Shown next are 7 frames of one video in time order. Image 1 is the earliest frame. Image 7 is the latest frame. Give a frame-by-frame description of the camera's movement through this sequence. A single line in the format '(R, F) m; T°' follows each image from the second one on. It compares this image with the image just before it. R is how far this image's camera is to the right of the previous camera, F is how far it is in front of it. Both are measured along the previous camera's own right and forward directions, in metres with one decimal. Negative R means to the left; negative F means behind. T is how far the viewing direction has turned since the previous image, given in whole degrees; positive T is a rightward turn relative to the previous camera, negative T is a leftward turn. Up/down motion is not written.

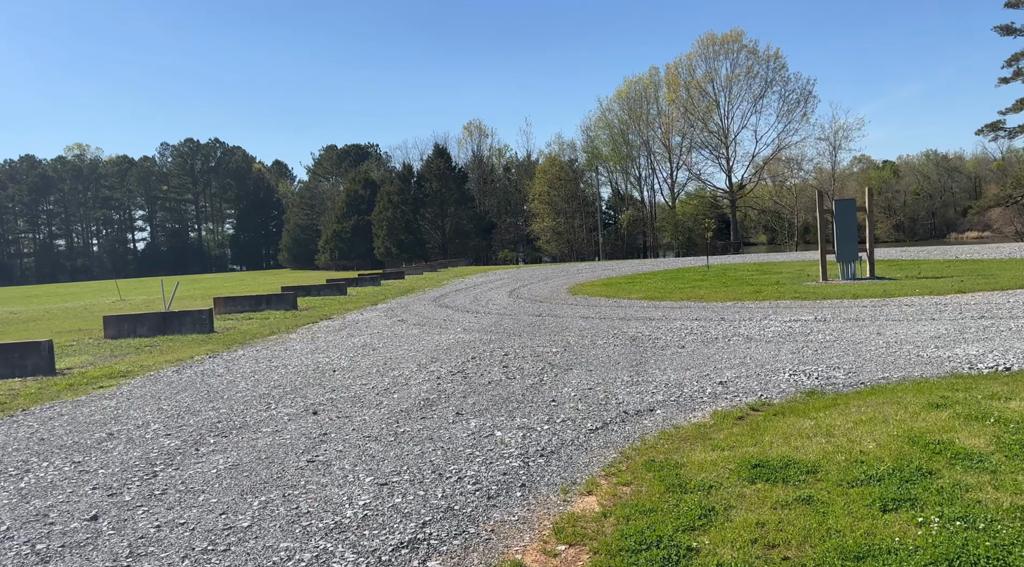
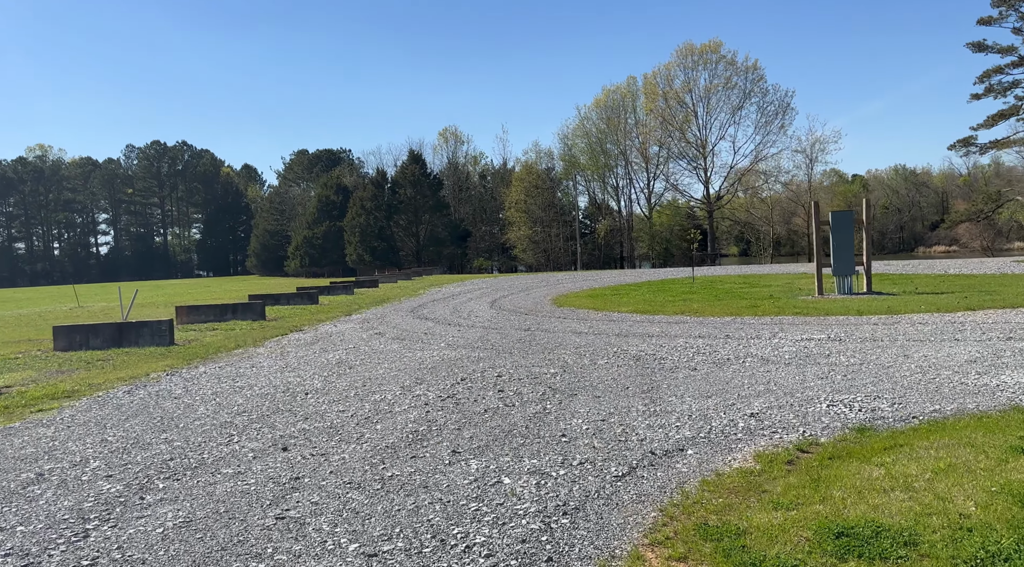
(-0.3, +1.2) m; +2°
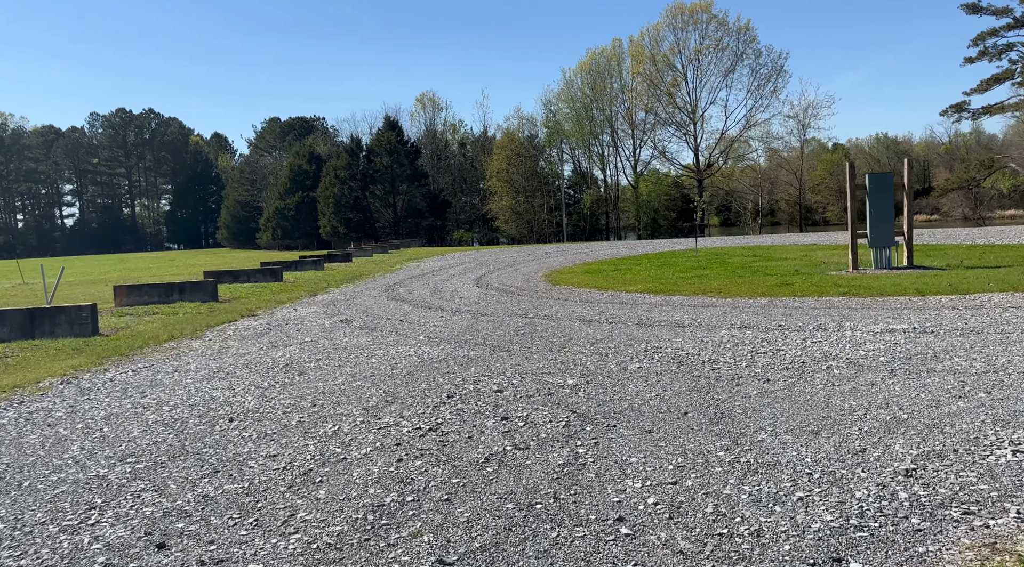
(-0.2, +2.9) m; +1°
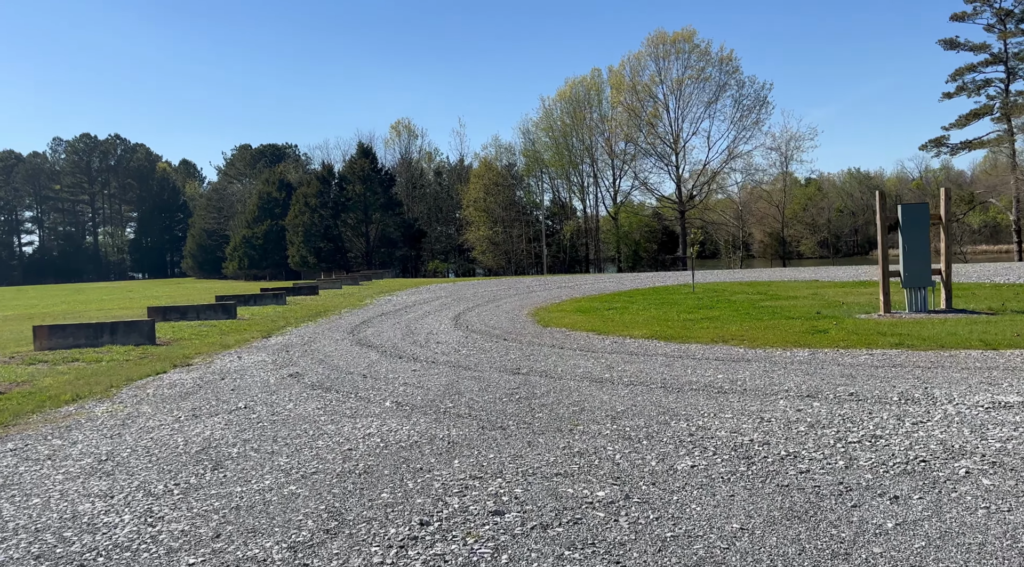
(-0.2, +2.5) m; +2°
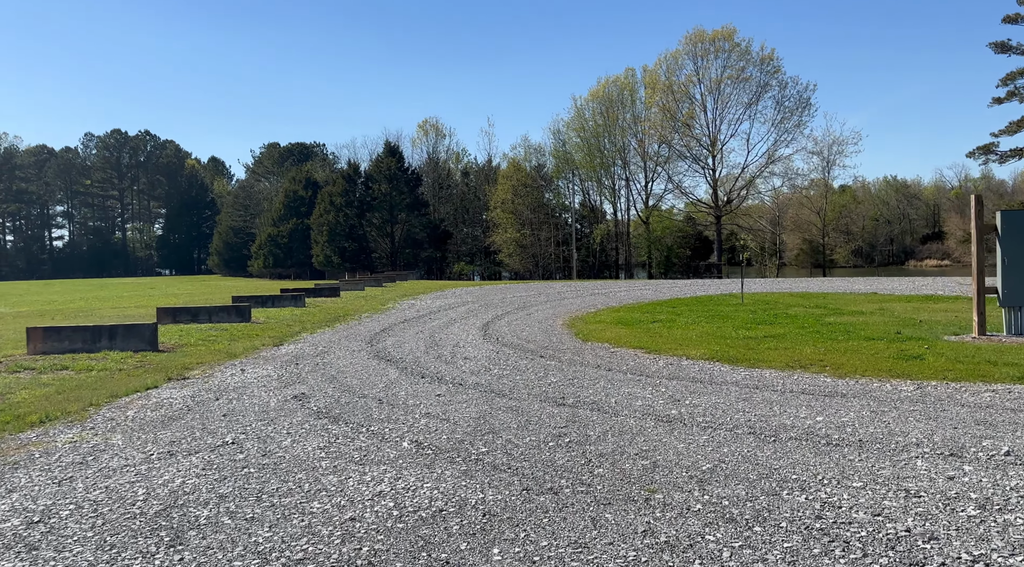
(-0.2, +1.8) m; -2°
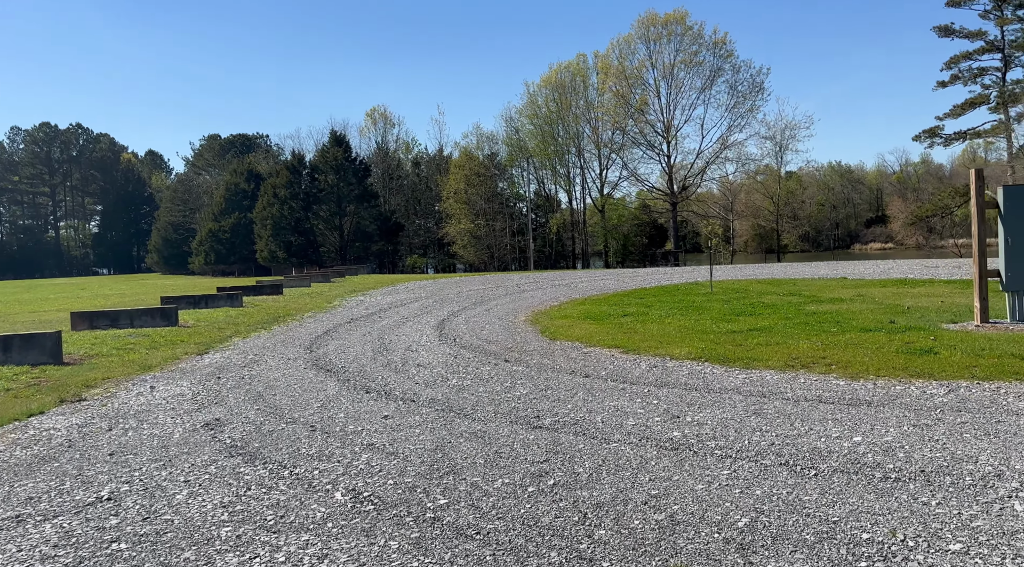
(-0.1, +1.7) m; +3°
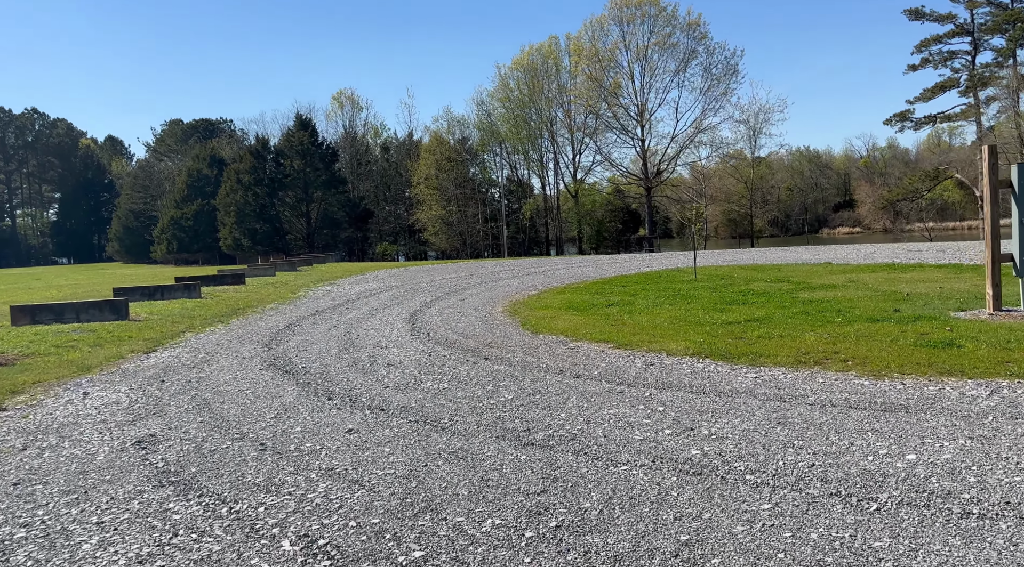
(-0.1, +1.1) m; +2°
